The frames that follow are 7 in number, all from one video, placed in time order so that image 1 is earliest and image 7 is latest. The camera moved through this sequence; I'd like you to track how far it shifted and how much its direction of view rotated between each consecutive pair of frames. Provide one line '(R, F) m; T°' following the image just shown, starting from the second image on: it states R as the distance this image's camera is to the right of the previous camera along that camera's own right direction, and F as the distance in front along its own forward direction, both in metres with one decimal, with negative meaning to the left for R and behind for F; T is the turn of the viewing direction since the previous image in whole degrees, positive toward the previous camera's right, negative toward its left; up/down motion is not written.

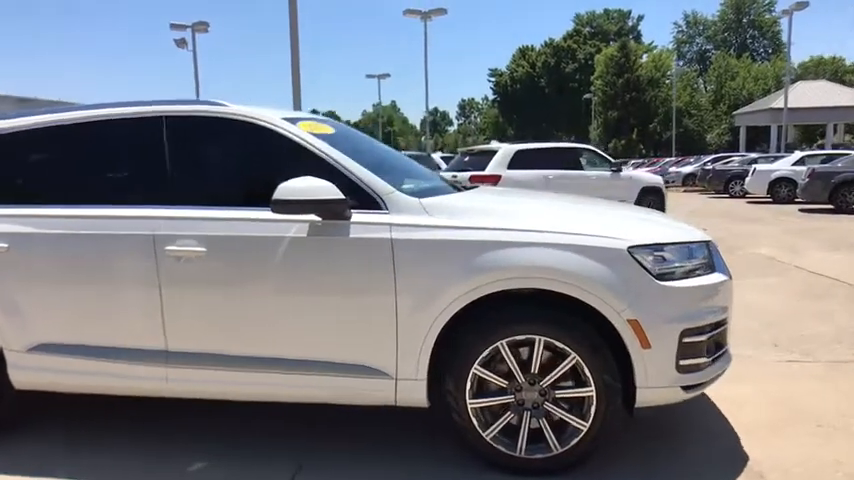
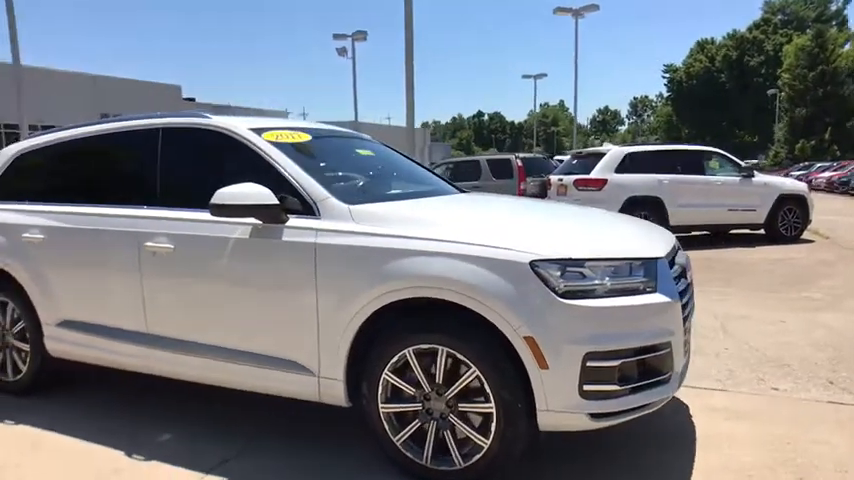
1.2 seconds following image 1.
(+1.3, +0.1) m; -16°
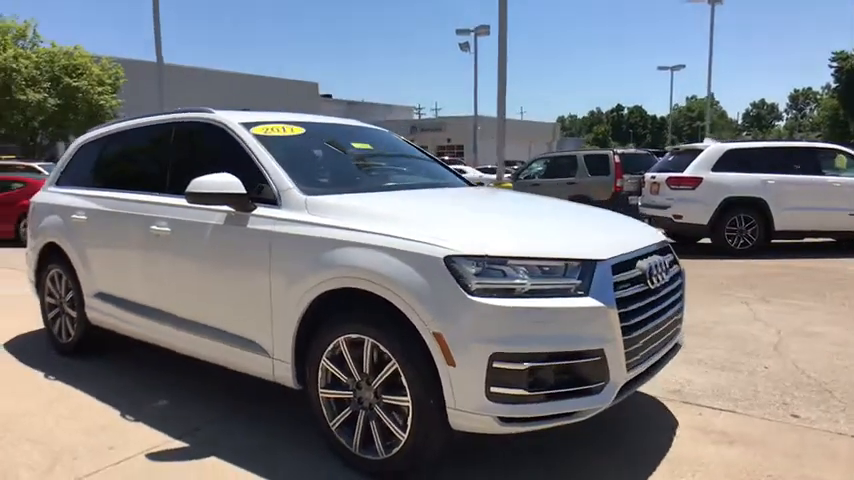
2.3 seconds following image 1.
(+1.0, +0.1) m; -13°
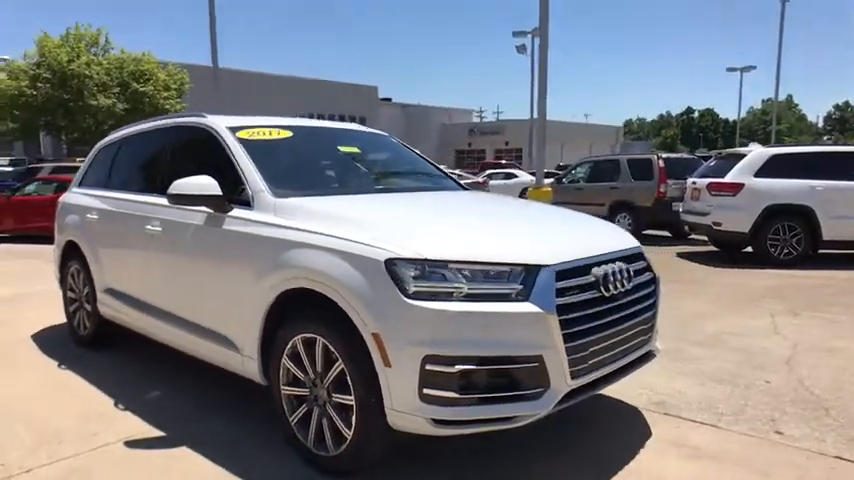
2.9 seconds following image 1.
(+0.6, 0.0) m; -6°
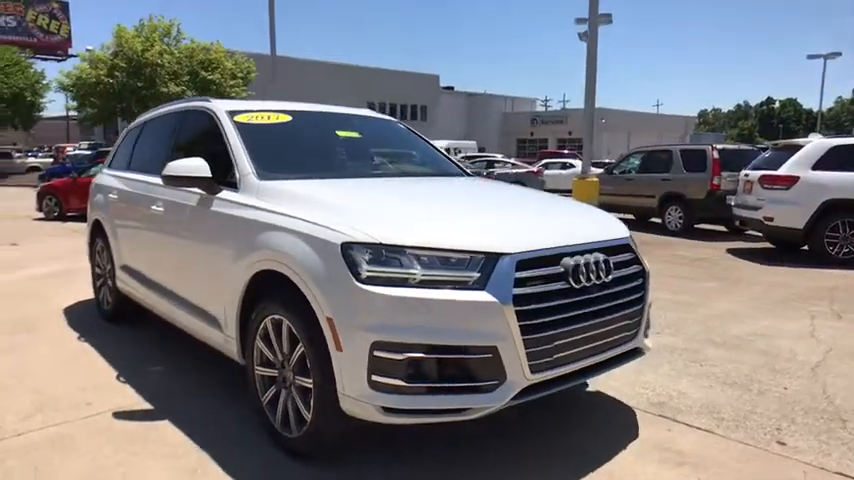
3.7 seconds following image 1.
(+0.5, +0.1) m; -6°
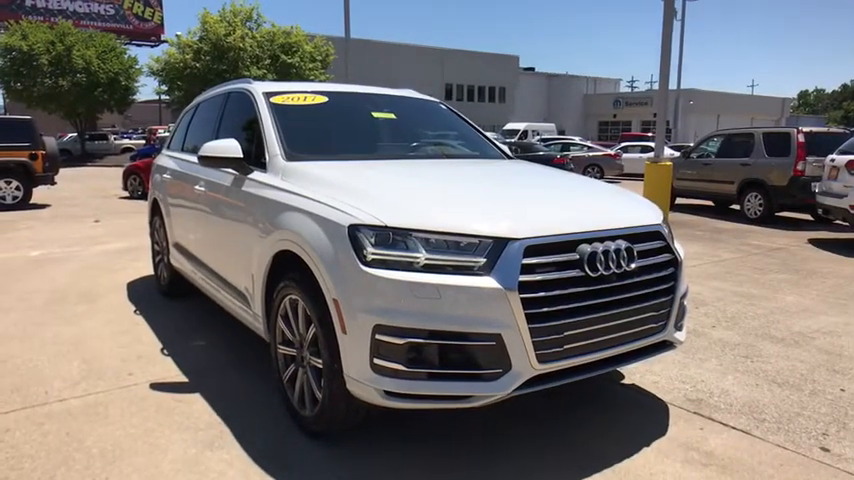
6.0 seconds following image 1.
(+0.3, +0.1) m; -7°
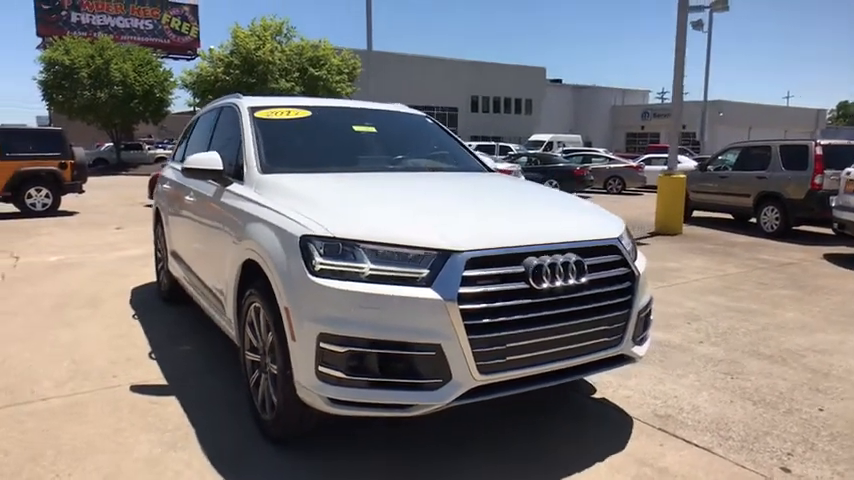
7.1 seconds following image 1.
(+0.4, -0.1) m; -3°
